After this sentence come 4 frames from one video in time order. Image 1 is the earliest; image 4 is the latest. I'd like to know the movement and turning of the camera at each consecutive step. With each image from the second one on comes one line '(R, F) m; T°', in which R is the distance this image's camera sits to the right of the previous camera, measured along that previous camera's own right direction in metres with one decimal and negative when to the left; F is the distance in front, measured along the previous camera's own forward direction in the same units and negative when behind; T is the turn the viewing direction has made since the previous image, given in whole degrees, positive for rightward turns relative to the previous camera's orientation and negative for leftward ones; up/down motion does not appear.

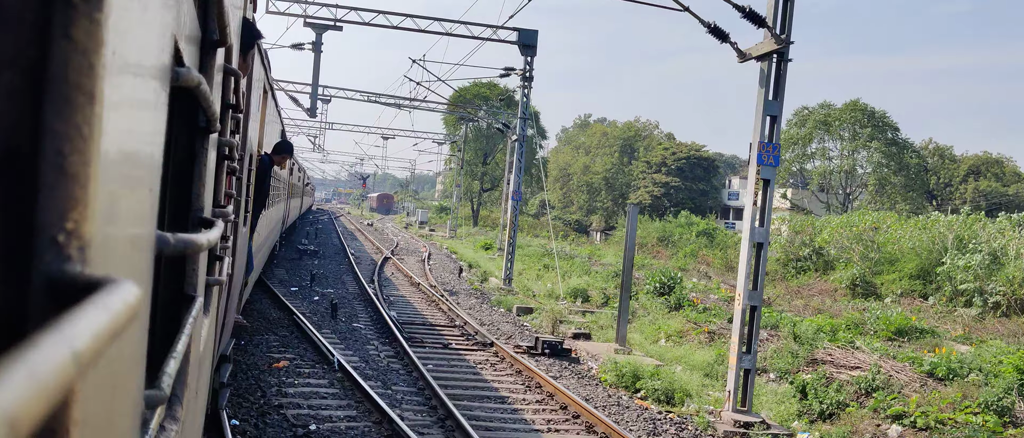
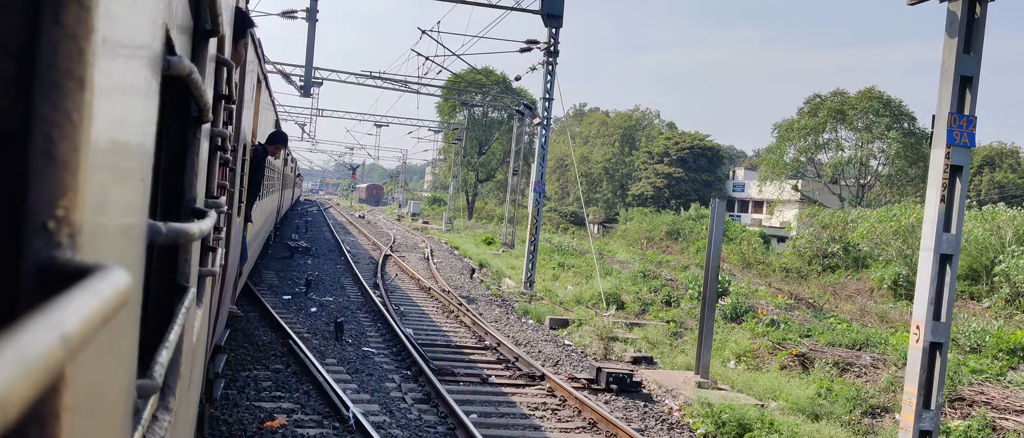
(-0.2, +0.6) m; +1°
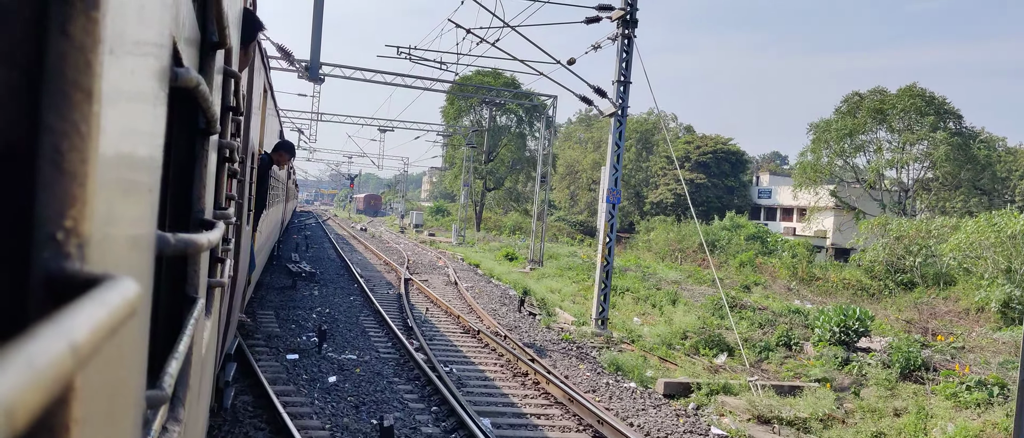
(-0.4, +0.9) m; 0°
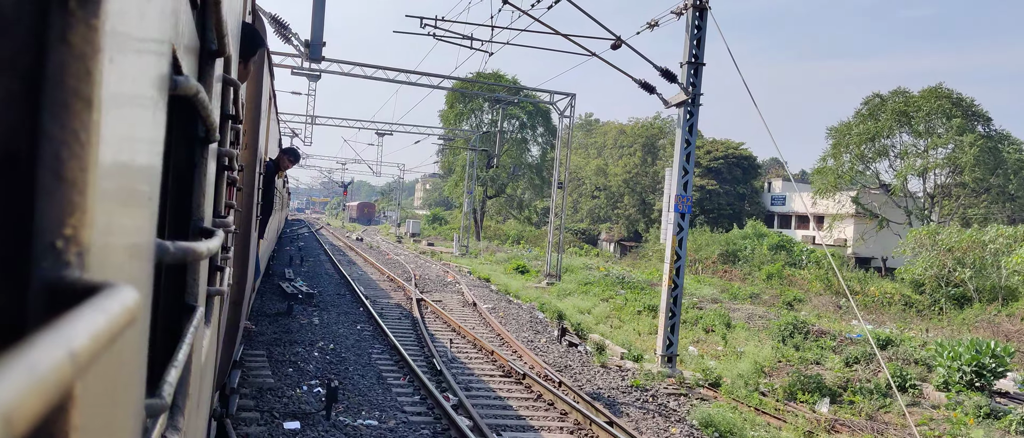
(-0.2, +0.6) m; +1°
